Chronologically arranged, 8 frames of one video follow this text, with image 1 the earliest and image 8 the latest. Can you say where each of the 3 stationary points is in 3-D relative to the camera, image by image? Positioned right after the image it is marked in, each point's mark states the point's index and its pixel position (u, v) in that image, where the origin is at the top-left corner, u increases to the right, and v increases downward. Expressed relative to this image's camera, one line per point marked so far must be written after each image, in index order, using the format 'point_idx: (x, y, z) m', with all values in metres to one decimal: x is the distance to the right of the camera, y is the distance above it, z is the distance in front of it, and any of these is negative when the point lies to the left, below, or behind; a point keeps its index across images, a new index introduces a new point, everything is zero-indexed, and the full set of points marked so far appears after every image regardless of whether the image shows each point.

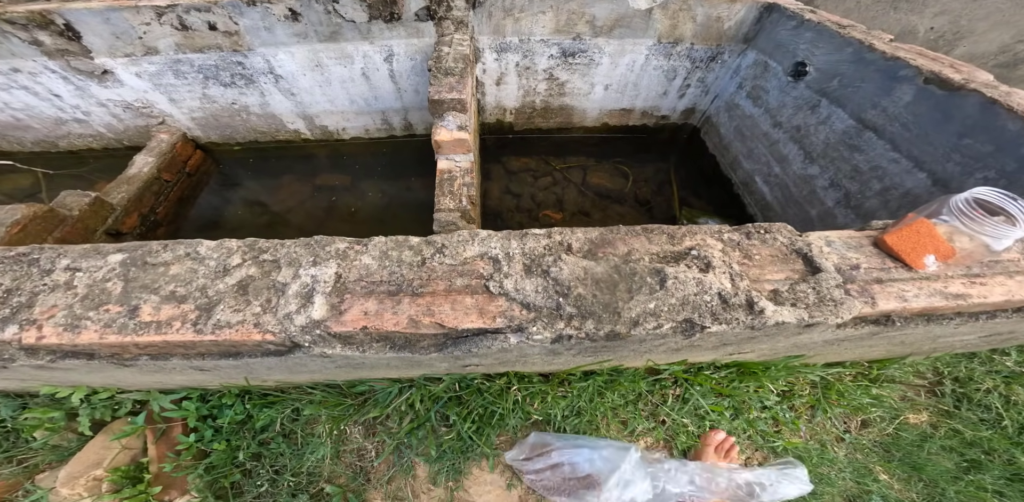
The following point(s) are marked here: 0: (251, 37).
0: (-1.9, +1.6, +2.5) m
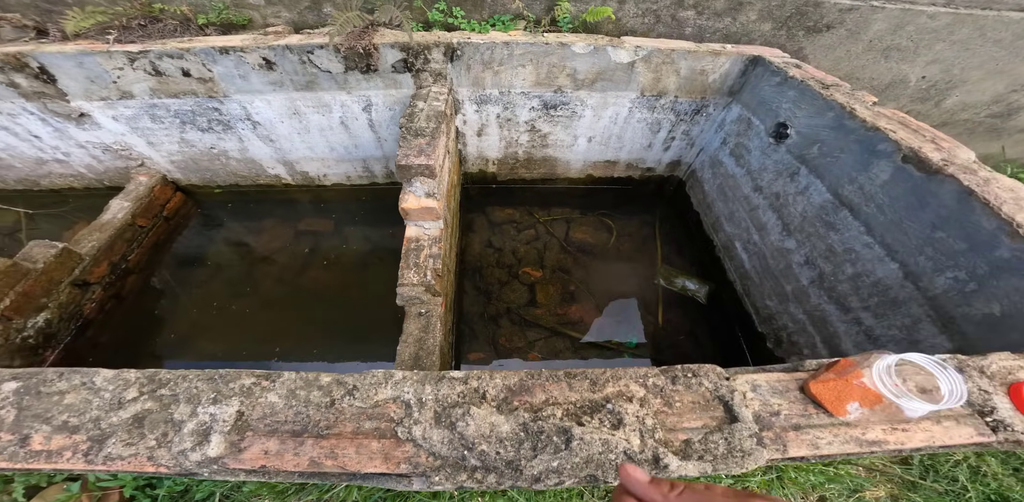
0: (-2.1, +1.2, +2.5) m
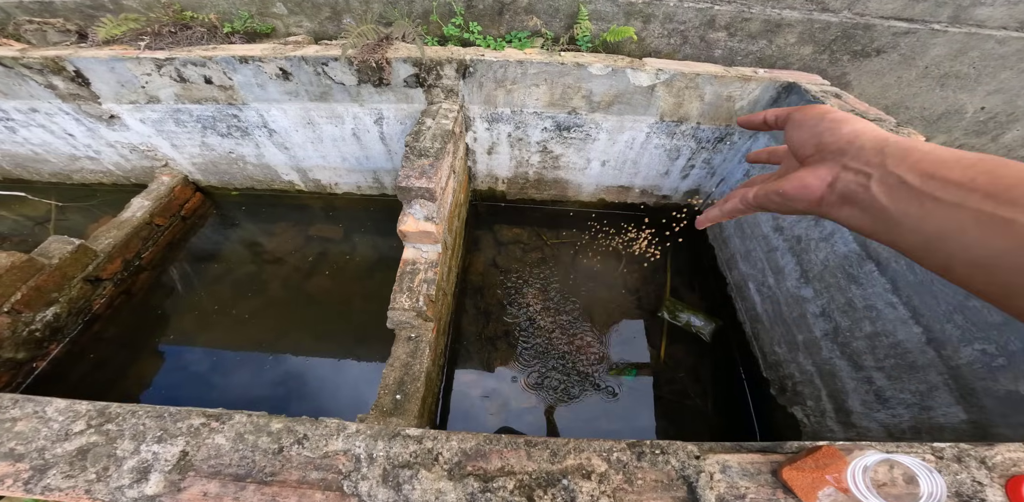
0: (-2.0, +1.2, +2.6) m
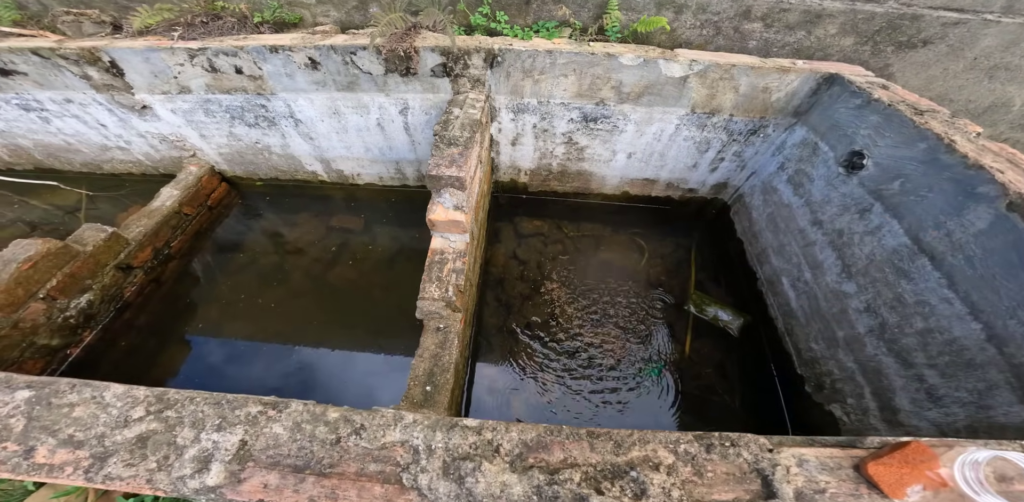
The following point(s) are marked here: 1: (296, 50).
0: (-1.8, +1.3, +2.6) m
1: (-1.5, +1.4, +2.4) m
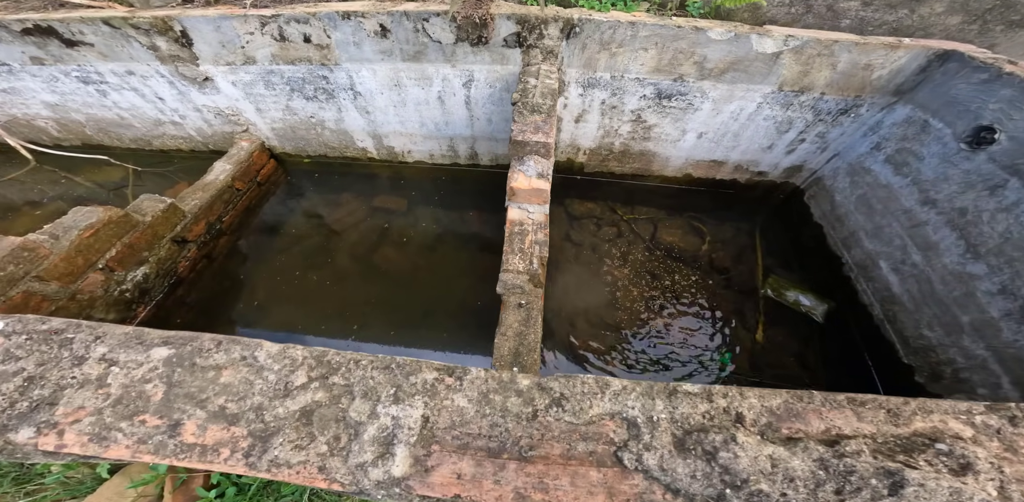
0: (-1.2, +1.4, +2.4) m
1: (-1.0, +1.6, +2.3) m
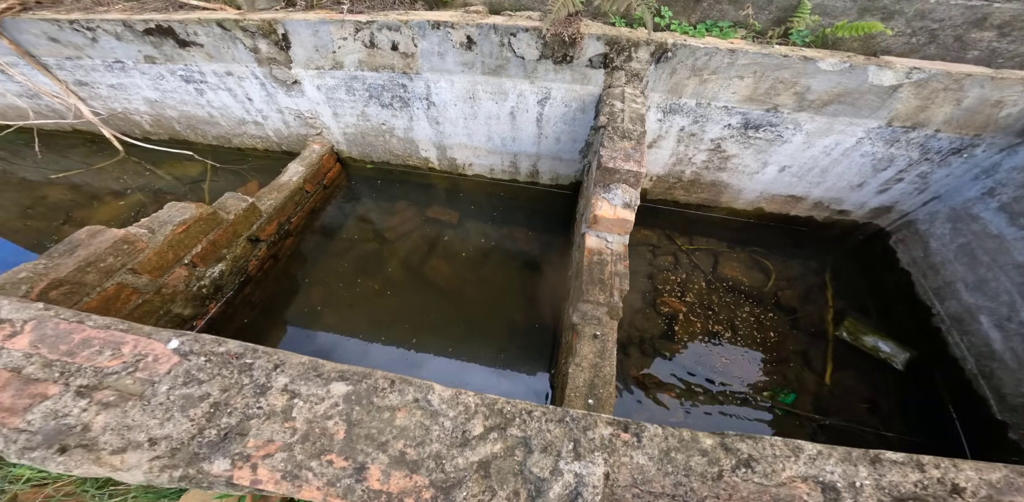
0: (-0.7, +1.4, +2.5) m
1: (-0.4, +1.5, +2.3) m
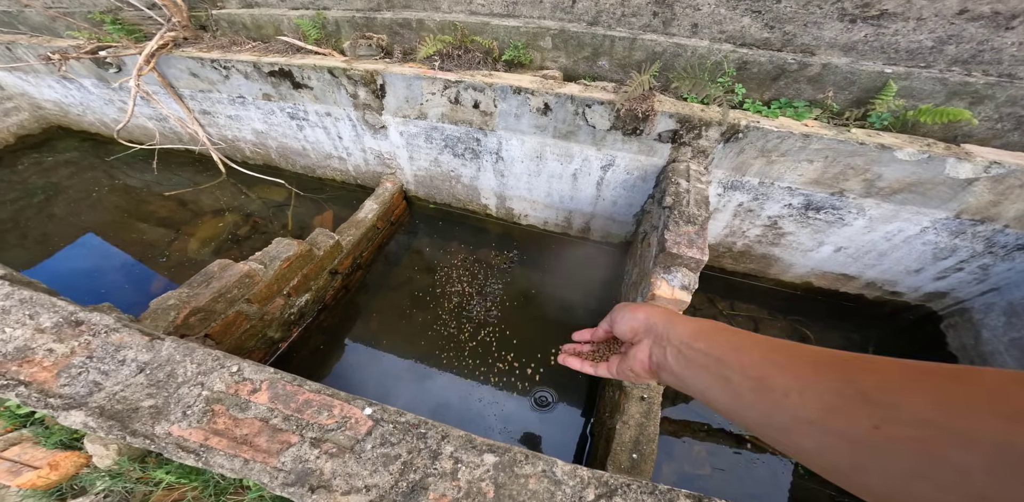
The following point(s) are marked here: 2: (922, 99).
0: (-0.1, +1.0, +2.8) m
1: (+0.2, +1.1, +2.6) m
2: (+2.6, +1.0, +2.4) m
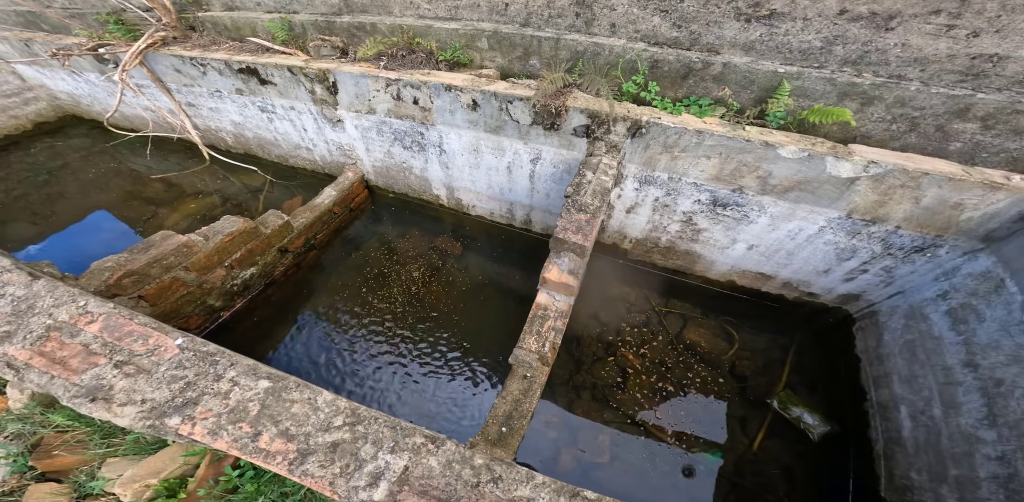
0: (-0.7, +1.1, +3.0) m
1: (-0.4, +1.2, +2.8) m
2: (+2.0, +1.0, +2.4) m
